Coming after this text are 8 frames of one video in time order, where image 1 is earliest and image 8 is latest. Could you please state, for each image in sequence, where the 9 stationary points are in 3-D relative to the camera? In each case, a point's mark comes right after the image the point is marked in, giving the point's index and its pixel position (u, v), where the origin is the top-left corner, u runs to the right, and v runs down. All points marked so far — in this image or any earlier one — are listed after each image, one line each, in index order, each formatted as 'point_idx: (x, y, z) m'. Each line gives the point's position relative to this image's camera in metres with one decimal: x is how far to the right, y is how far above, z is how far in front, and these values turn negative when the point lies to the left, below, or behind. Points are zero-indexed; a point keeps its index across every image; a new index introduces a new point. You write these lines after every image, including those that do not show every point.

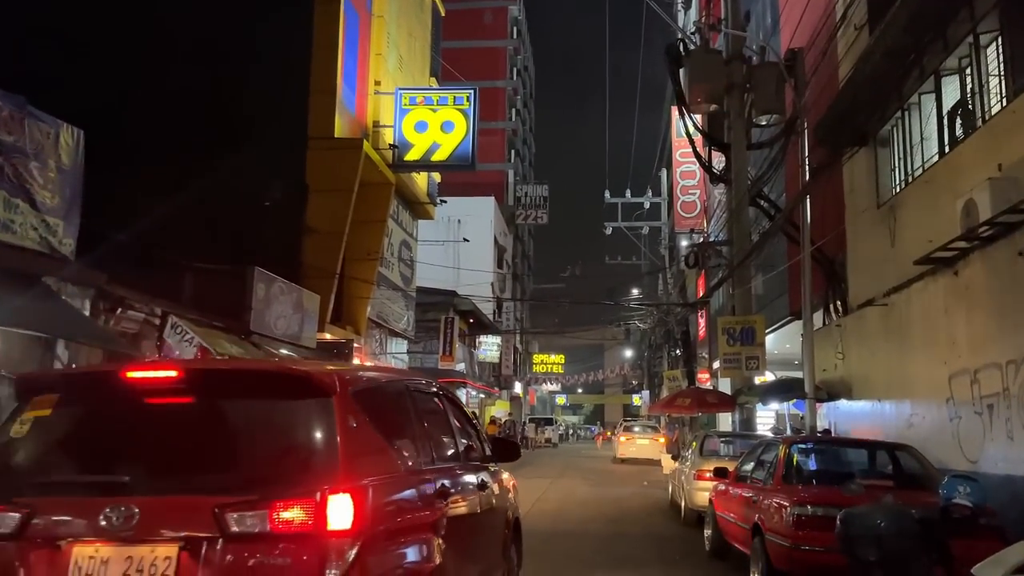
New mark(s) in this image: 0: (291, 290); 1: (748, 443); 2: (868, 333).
0: (-4.6, 0.0, +17.6) m
1: (+3.6, -2.3, +12.7) m
2: (+5.6, -0.8, +13.4) m
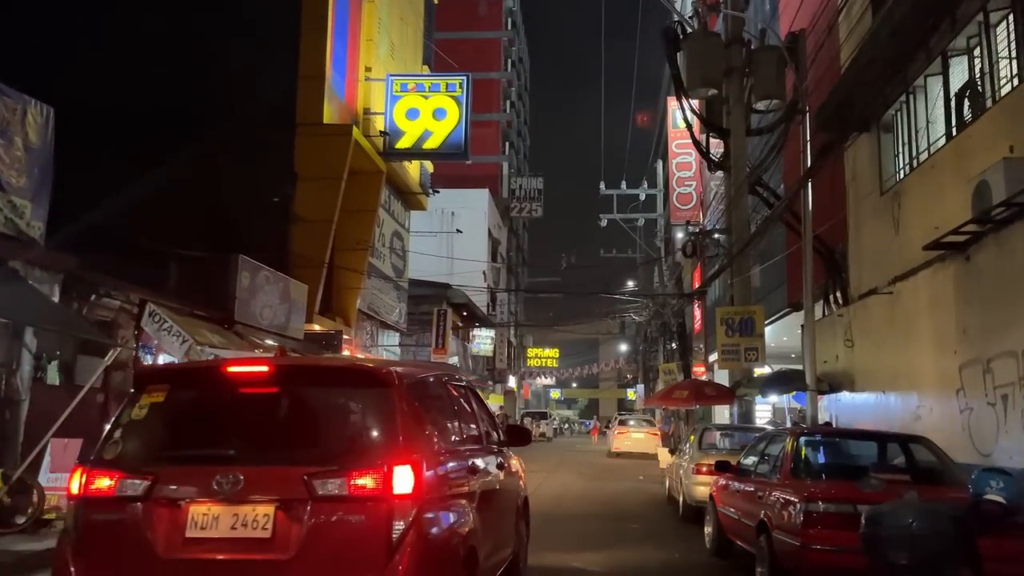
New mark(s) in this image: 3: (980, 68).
0: (-4.8, +0.2, +17.1) m
1: (+3.4, -2.2, +12.2) m
2: (+5.5, -0.6, +13.0) m
3: (+6.8, +3.2, +12.1) m
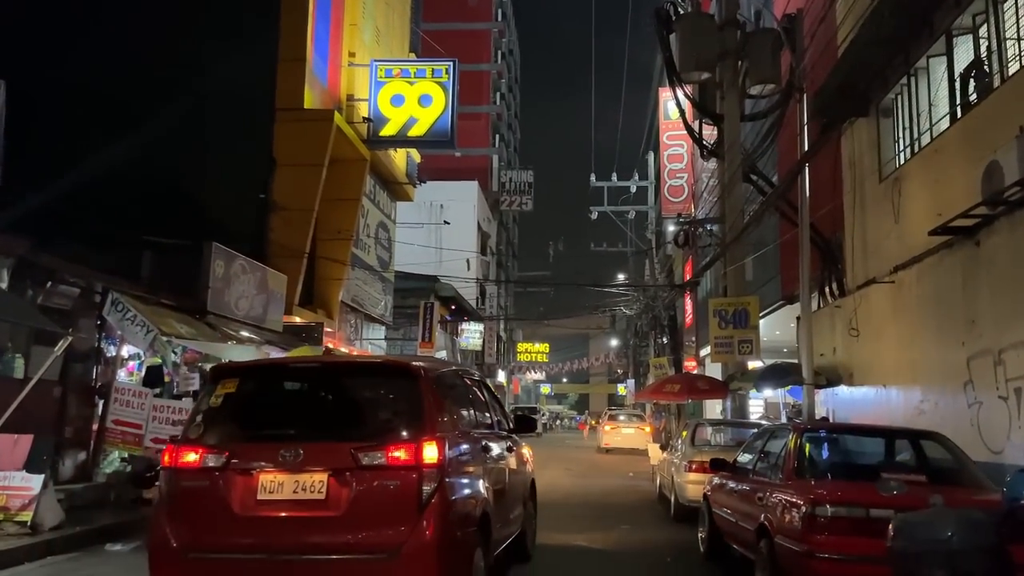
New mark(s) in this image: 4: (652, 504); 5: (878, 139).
0: (-5.1, +0.4, +16.4) m
1: (+3.2, -2.0, +11.7) m
2: (+5.3, -0.4, +12.5) m
3: (+6.5, +3.3, +11.6) m
4: (+2.2, -3.5, +13.5) m
5: (+6.5, +2.6, +14.8) m
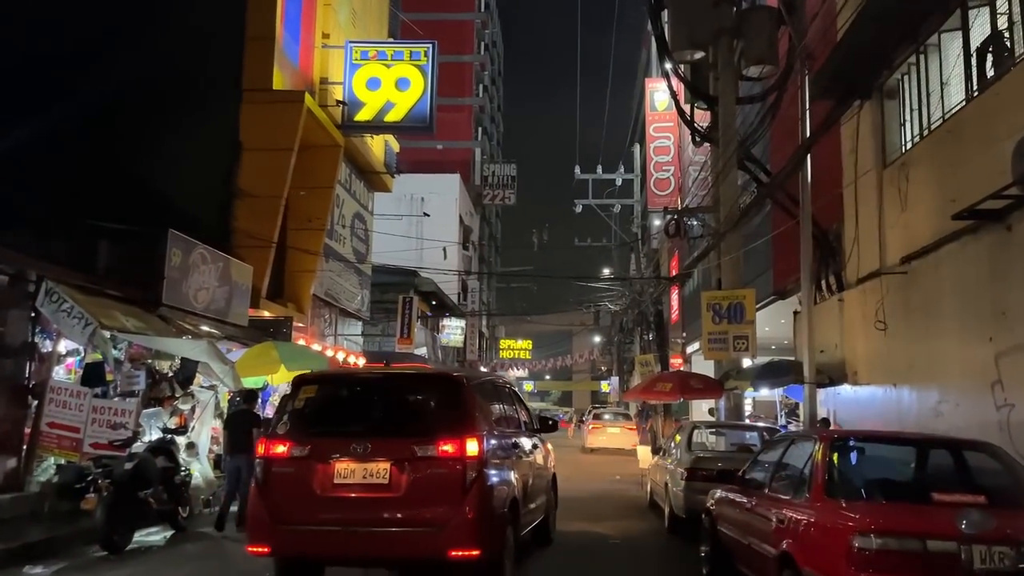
0: (-5.4, +0.5, +15.3) m
1: (+2.9, -1.9, +10.7) m
2: (+5.0, -0.3, +11.6) m
3: (+6.3, +3.4, +10.7) m
4: (+1.9, -3.3, +12.5) m
5: (+6.1, +2.8, +13.9) m
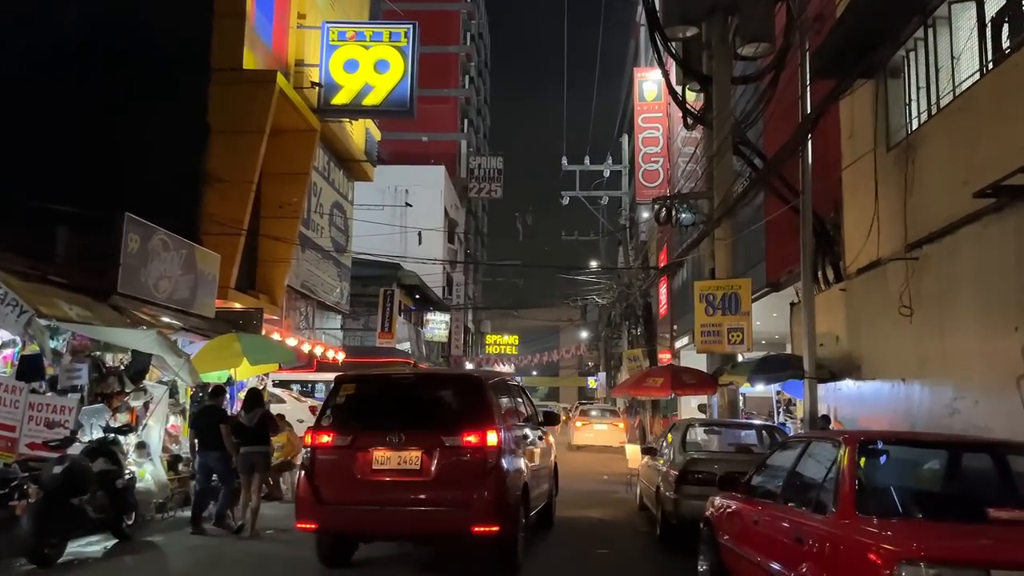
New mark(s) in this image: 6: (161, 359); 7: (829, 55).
0: (-5.7, +0.7, +14.4) m
1: (+2.7, -1.7, +10.0) m
2: (+4.8, -0.2, +10.8) m
3: (+6.1, +3.6, +9.9) m
4: (+1.7, -3.2, +11.7) m
5: (+5.8, +2.9, +13.2) m
6: (-4.5, -0.9, +10.6) m
7: (+5.1, +3.7, +13.5) m
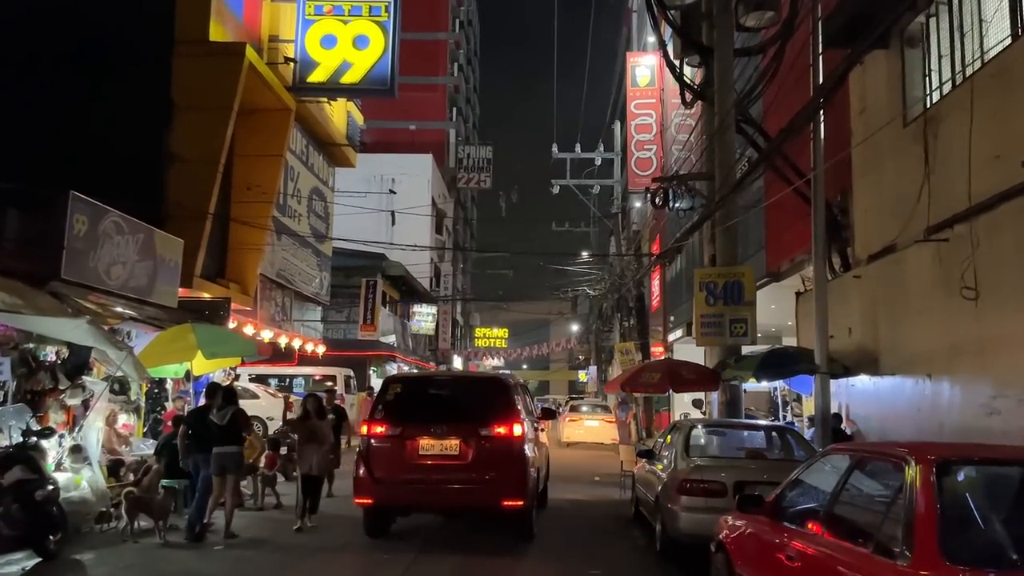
0: (-6.0, +0.9, +13.2) m
1: (+2.5, -1.6, +8.9) m
2: (+4.6, 0.0, +9.8) m
3: (+5.9, +3.7, +8.9) m
4: (+1.4, -3.0, +10.7) m
5: (+5.6, +3.1, +12.1) m
6: (-4.7, -0.7, +9.5) m
7: (+4.9, +3.9, +12.5) m
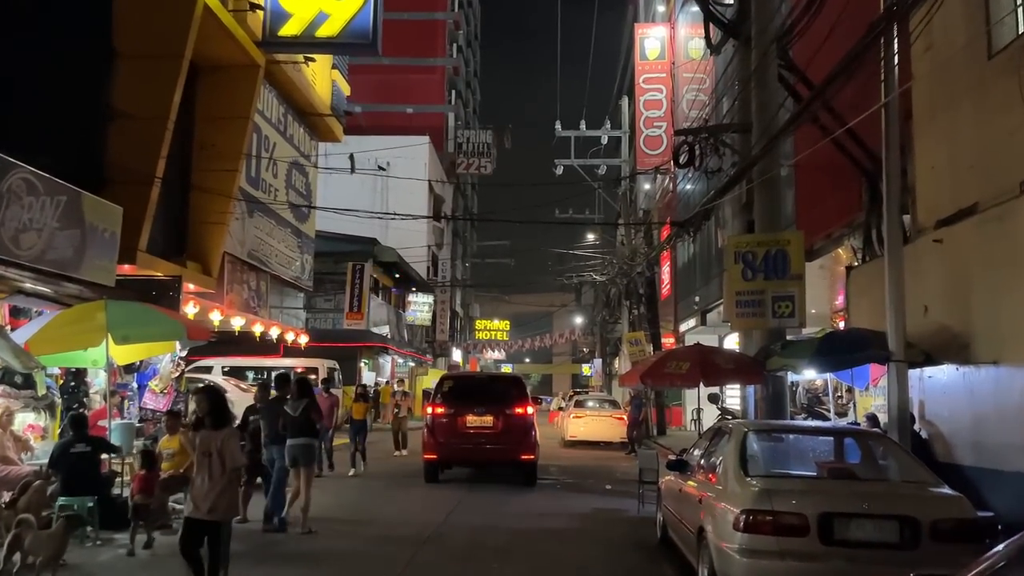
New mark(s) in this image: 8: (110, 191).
0: (-6.0, +1.3, +11.0) m
1: (+2.4, -1.2, +6.7) m
2: (+4.5, +0.3, +7.5) m
3: (+5.8, +4.1, +6.6) m
4: (+1.4, -2.6, +8.5) m
5: (+5.6, +3.5, +9.9) m
6: (-4.7, -0.4, +7.3) m
7: (+4.8, +4.3, +10.2) m
8: (-6.4, +1.5, +13.3) m
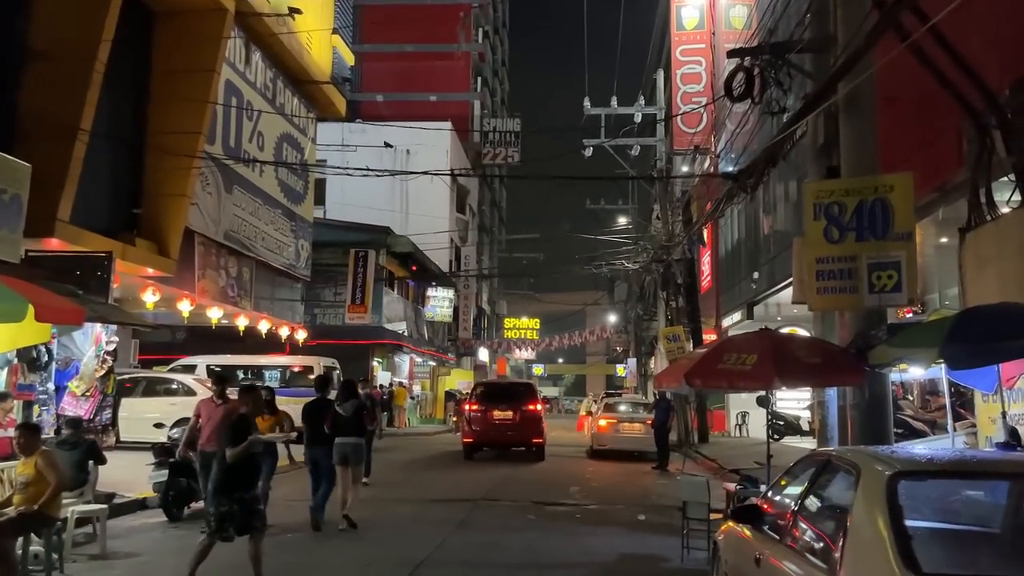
0: (-6.0, +1.6, +8.5) m
1: (+2.2, -0.9, +3.9) m
2: (+4.3, +0.7, +4.6) m
3: (+5.6, +4.4, +3.6) m
4: (+1.3, -2.3, +5.7) m
5: (+5.5, +3.8, +6.9) m
6: (-4.9, -0.1, +4.8) m
7: (+4.7, +4.6, +7.2) m
8: (-6.3, +1.8, +10.8) m
